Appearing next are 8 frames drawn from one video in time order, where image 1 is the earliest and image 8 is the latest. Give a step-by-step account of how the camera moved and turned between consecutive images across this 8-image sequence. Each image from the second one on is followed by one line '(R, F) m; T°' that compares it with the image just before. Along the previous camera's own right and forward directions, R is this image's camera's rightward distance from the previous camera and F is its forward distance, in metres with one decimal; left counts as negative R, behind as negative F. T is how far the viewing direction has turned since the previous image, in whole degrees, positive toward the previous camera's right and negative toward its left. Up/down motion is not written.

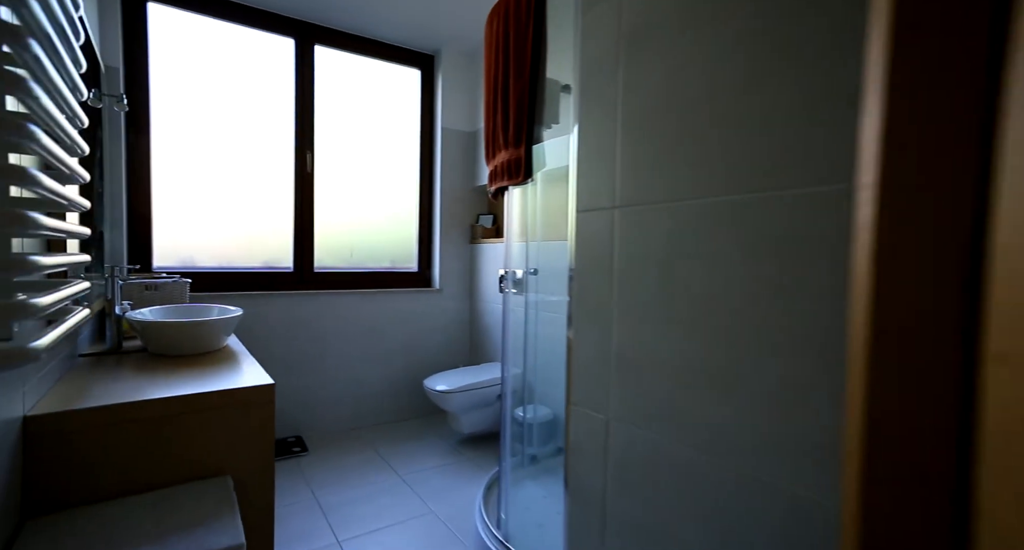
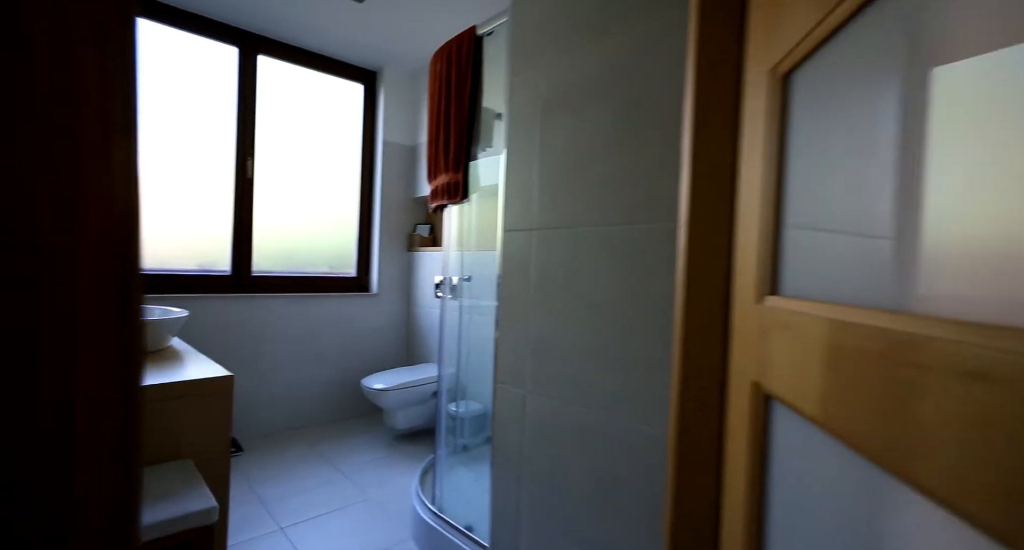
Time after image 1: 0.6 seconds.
(0.0, -0.2) m; +9°
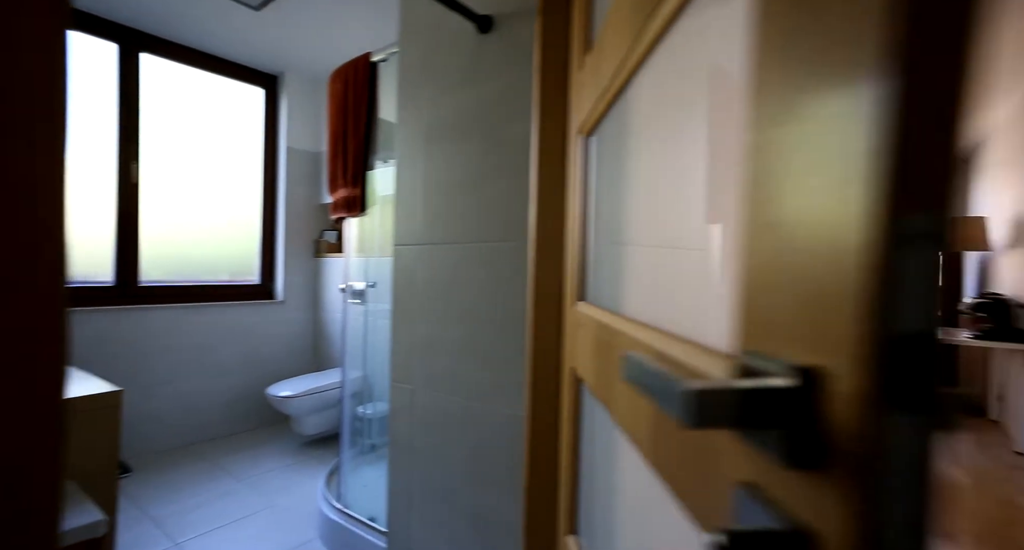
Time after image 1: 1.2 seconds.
(+0.1, -0.2) m; +10°
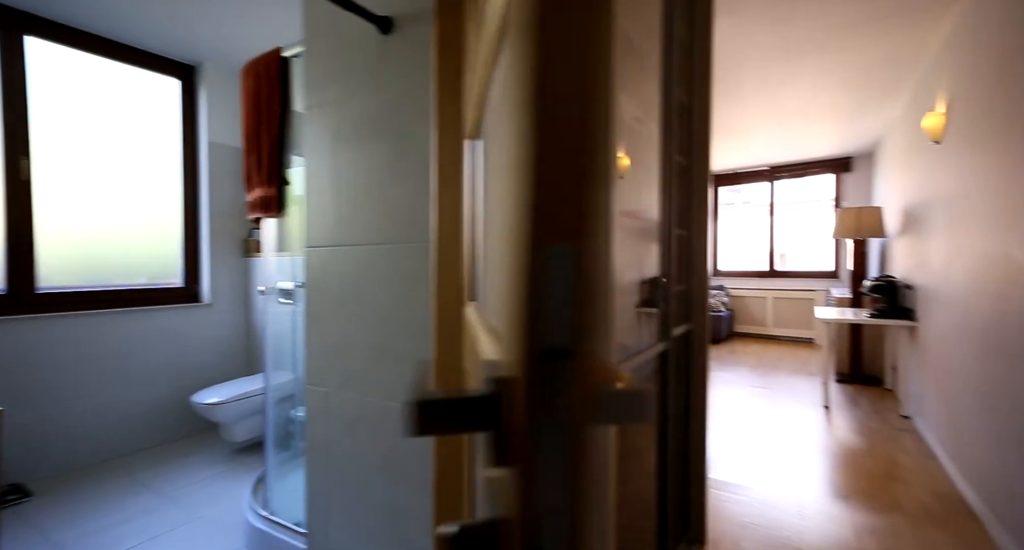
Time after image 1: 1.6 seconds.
(+0.1, 0.0) m; +5°
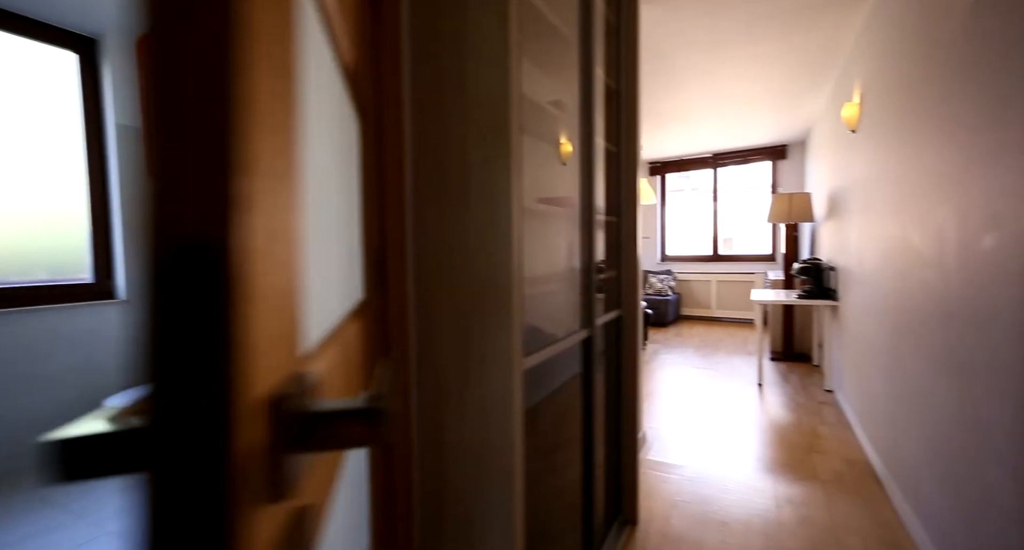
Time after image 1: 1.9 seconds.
(+0.1, 0.0) m; +5°
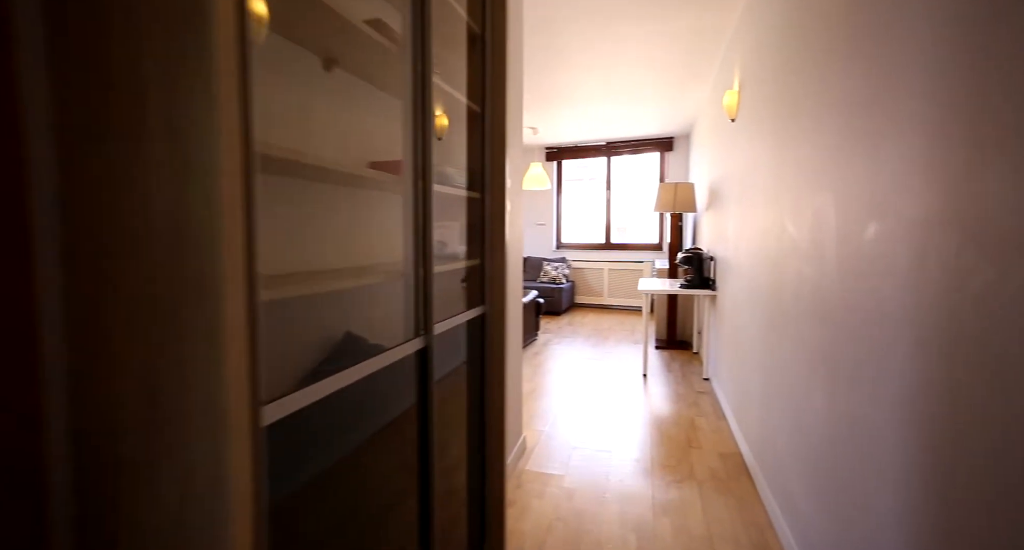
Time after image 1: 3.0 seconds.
(+0.2, +0.3) m; +12°
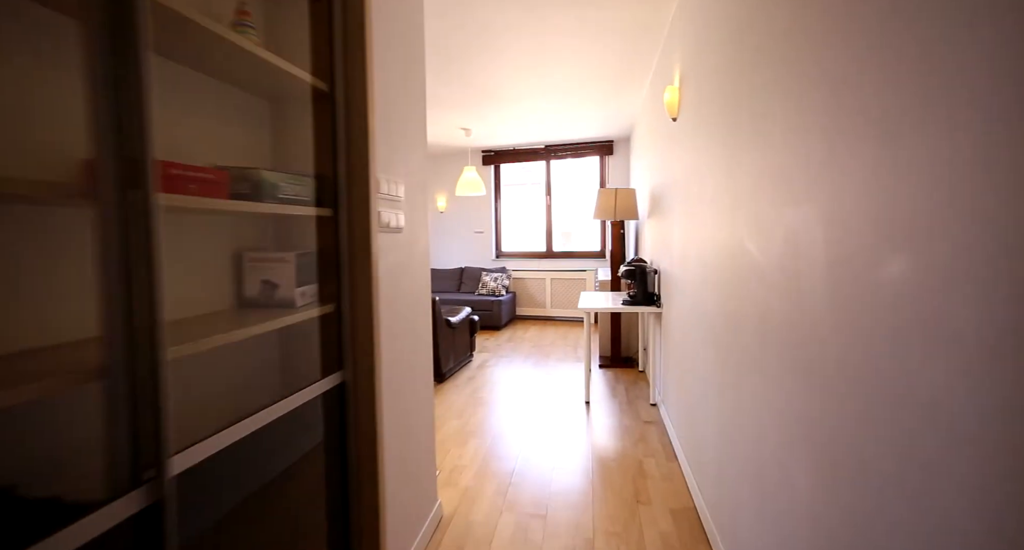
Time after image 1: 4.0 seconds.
(+0.2, +0.4) m; +7°
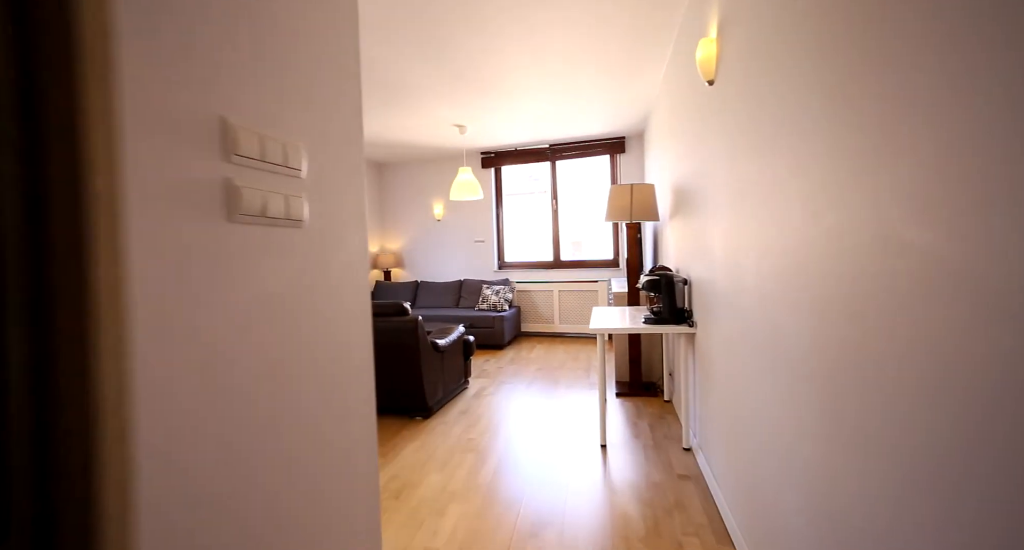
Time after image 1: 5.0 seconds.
(+0.1, +0.6) m; -1°
